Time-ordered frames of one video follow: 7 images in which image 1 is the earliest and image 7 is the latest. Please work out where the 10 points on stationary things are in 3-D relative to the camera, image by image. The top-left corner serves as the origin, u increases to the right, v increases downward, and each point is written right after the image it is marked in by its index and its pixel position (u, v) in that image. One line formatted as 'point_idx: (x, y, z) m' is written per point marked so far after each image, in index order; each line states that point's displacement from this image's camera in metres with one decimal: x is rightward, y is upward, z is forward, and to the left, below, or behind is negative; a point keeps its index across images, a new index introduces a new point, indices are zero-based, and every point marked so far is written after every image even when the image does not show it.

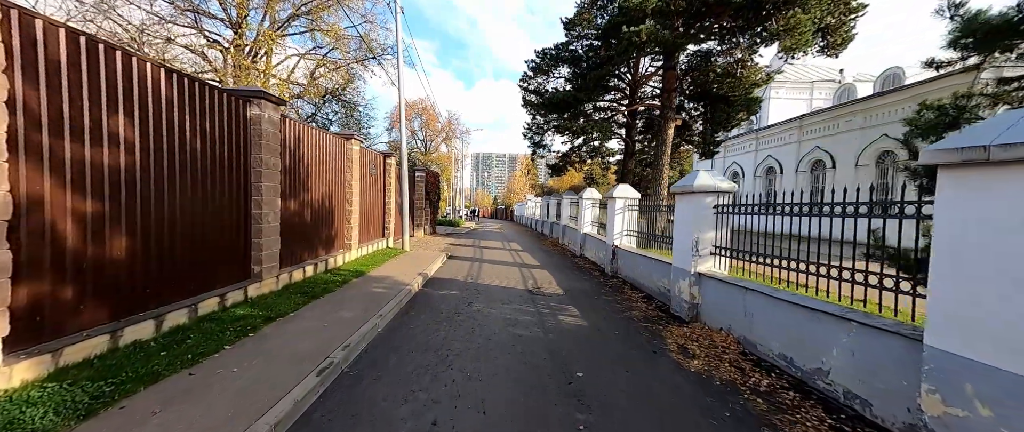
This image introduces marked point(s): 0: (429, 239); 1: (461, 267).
0: (-3.6, -1.0, +15.3) m
1: (-1.3, -1.3, +9.2) m
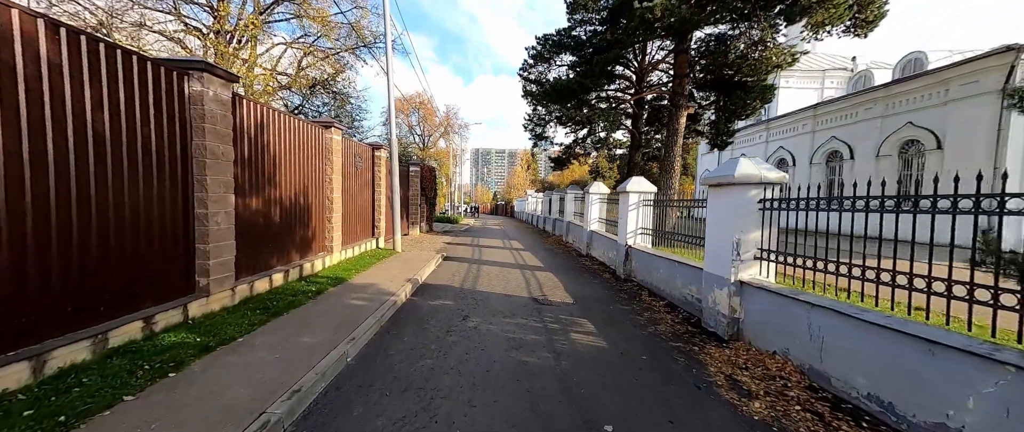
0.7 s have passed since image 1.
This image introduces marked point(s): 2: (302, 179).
0: (-3.6, -0.9, +14.4) m
1: (-1.3, -1.3, +8.3) m
2: (-3.7, +0.7, +6.1) m
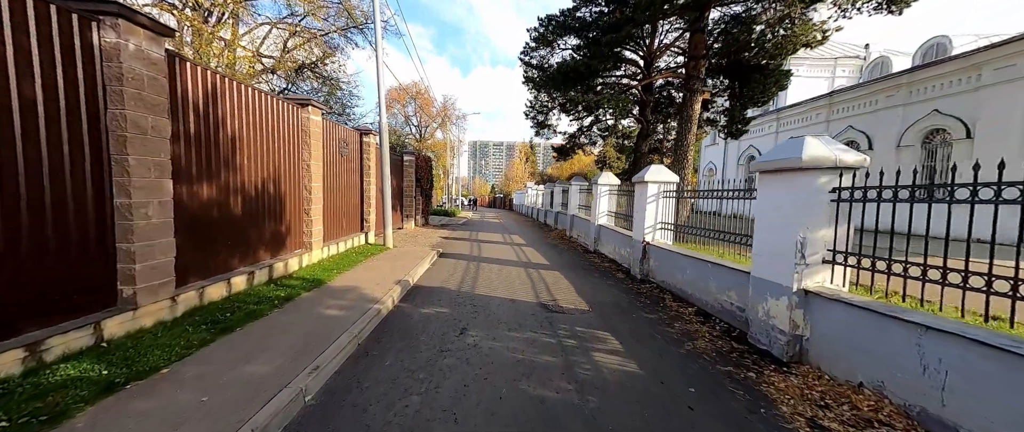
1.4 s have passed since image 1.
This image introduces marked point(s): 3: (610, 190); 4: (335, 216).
0: (-3.6, -0.6, +13.6) m
1: (-1.2, -1.1, +7.5) m
2: (-3.6, +0.8, +5.2) m
3: (+2.8, +0.8, +10.1) m
4: (-3.7, 0.0, +7.3) m
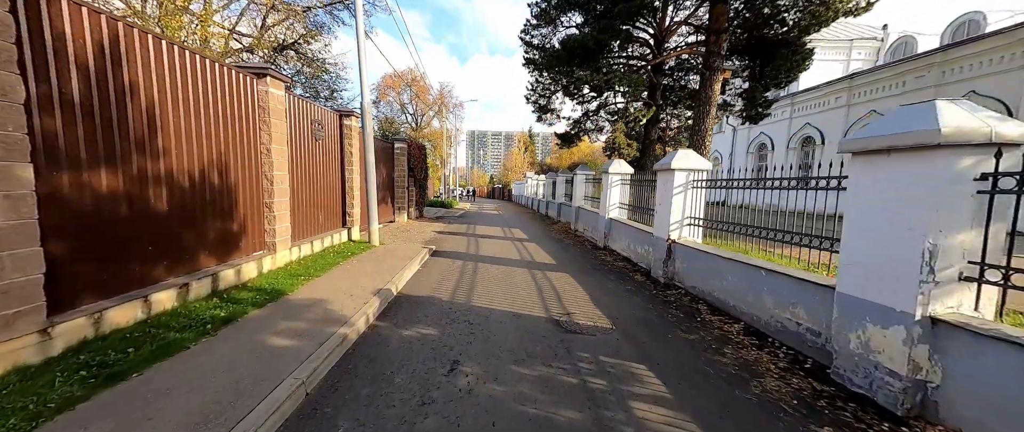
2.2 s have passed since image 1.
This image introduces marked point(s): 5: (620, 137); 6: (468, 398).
0: (-3.5, -0.3, +12.6) m
1: (-1.2, -1.0, +6.5) m
2: (-3.6, +0.8, +4.2) m
3: (+2.9, +1.0, +9.1) m
4: (-3.7, +0.1, +6.3) m
5: (+4.2, +3.1, +13.6) m
6: (-0.3, -1.3, +2.5) m
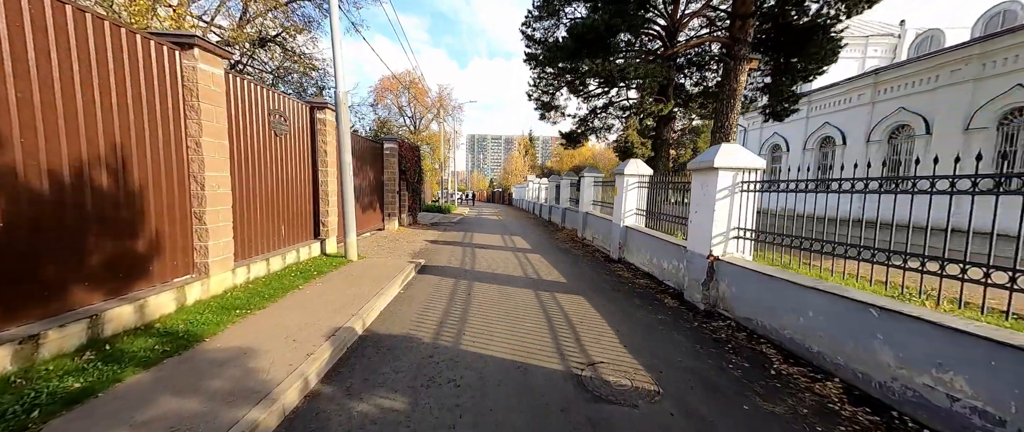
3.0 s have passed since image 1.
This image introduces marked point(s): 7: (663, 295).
0: (-3.5, -0.6, +11.4) m
1: (-1.2, -1.2, +5.4) m
2: (-3.5, +0.7, +3.0) m
3: (+2.9, +0.8, +7.9) m
4: (-3.6, -0.1, +5.2) m
5: (+4.3, +2.9, +12.5) m
6: (-0.3, -1.4, +1.4) m
7: (+2.3, -1.2, +5.4) m
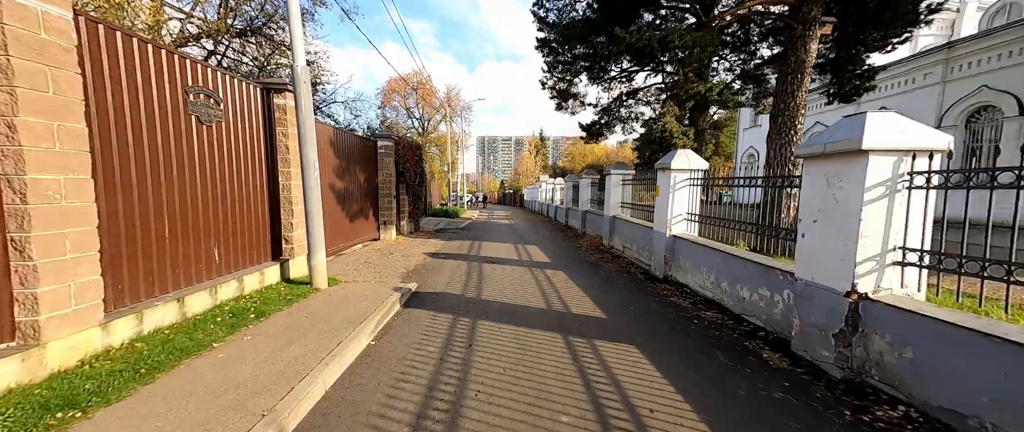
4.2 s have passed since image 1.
0: (-3.1, -0.8, +9.9) m
1: (-0.9, -1.3, +3.7) m
2: (-3.4, +0.5, +1.5) m
3: (+3.2, +0.7, +6.2) m
4: (-3.4, -0.3, +3.6) m
5: (+4.6, +2.8, +10.7) m
6: (-0.2, -1.6, -0.3) m
7: (+2.6, -1.3, +3.7) m
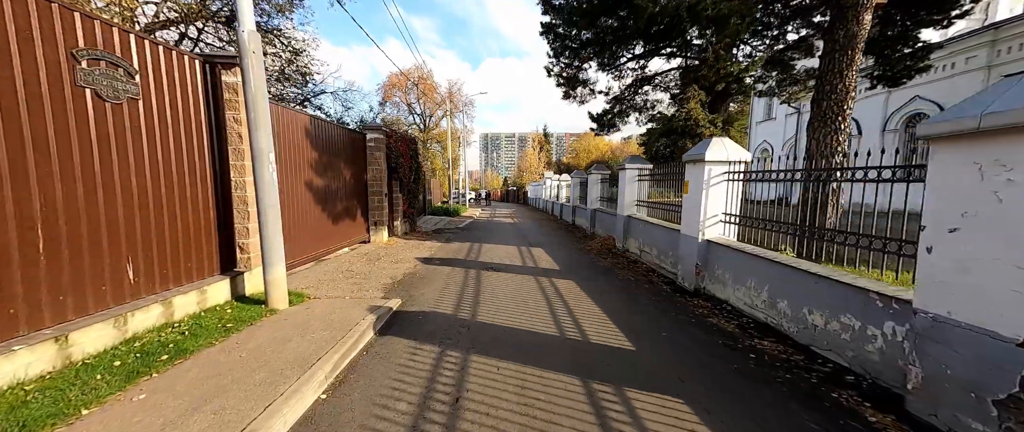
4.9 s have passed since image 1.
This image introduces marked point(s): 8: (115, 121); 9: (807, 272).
0: (-3.0, -0.8, +8.9) m
1: (-0.9, -1.4, +2.8) m
2: (-3.4, +0.4, +0.6) m
3: (+3.2, +0.6, +5.1) m
4: (-3.4, -0.3, +2.7) m
5: (+4.7, +2.8, +9.7) m
6: (-0.2, -1.7, -1.2) m
7: (+2.6, -1.4, +2.7) m
8: (-3.5, +0.9, +3.2) m
9: (+3.0, -0.5, +3.5) m
